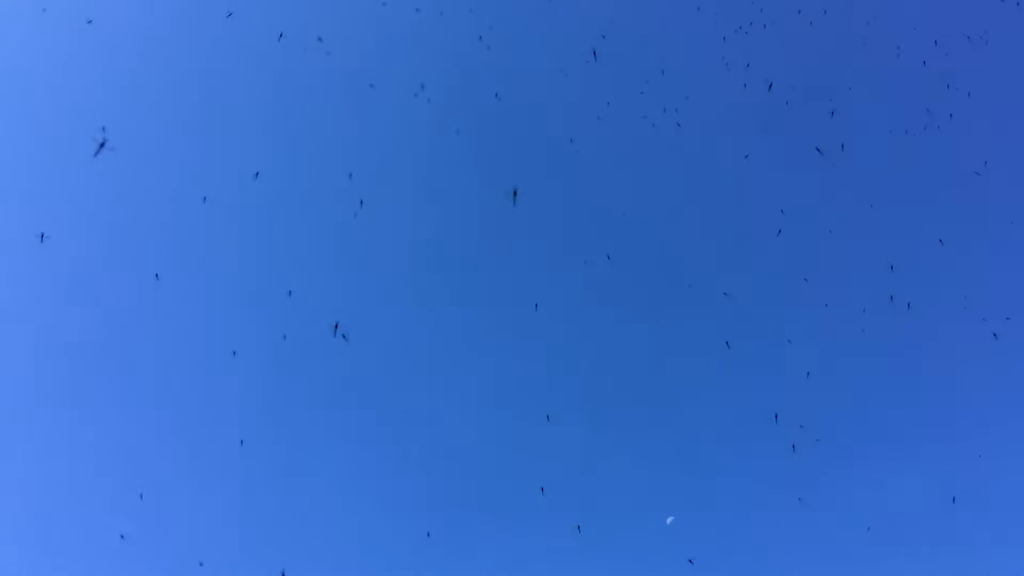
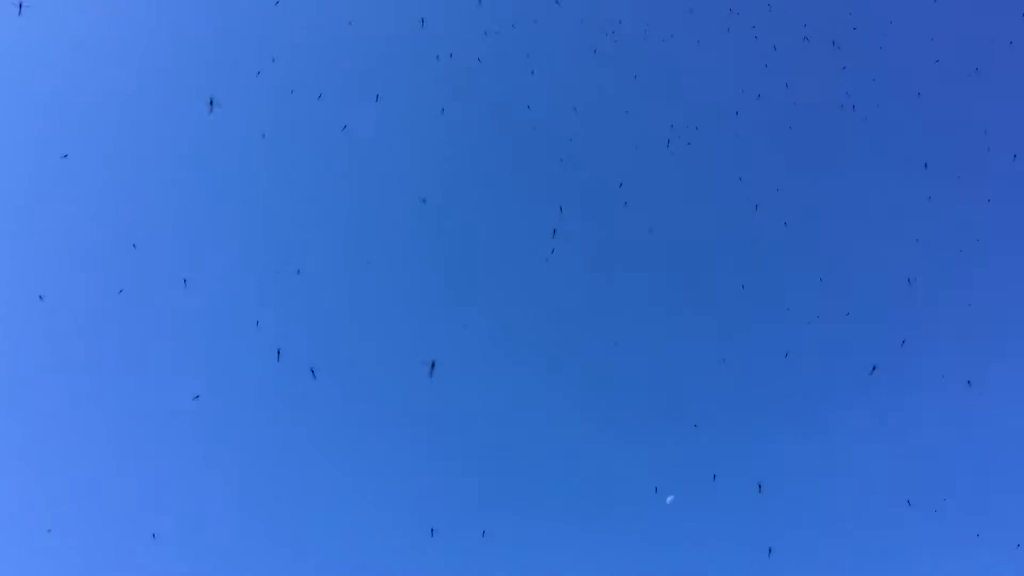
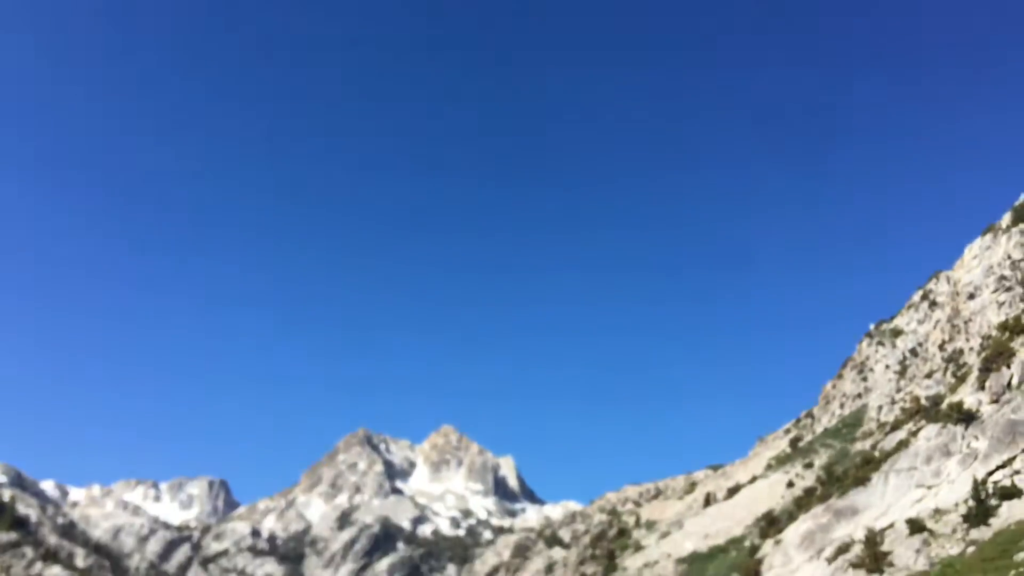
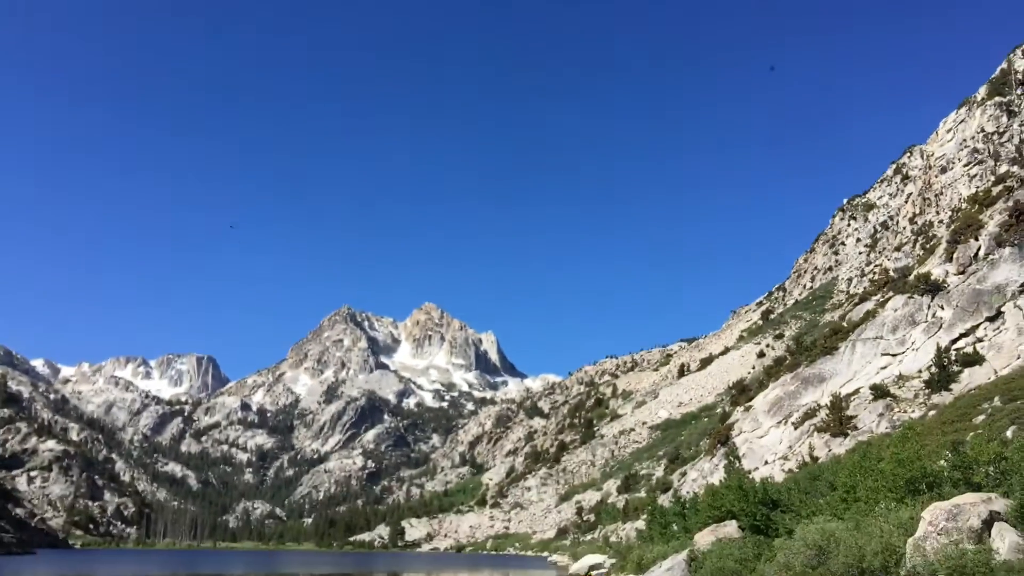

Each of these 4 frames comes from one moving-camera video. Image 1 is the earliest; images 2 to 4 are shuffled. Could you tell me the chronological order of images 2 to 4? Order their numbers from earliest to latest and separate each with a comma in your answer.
2, 3, 4
